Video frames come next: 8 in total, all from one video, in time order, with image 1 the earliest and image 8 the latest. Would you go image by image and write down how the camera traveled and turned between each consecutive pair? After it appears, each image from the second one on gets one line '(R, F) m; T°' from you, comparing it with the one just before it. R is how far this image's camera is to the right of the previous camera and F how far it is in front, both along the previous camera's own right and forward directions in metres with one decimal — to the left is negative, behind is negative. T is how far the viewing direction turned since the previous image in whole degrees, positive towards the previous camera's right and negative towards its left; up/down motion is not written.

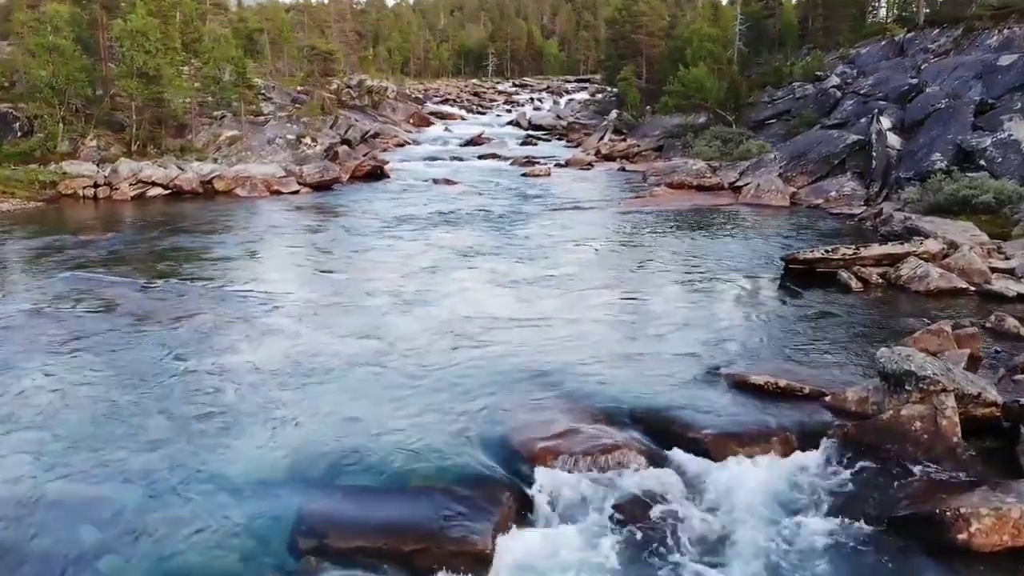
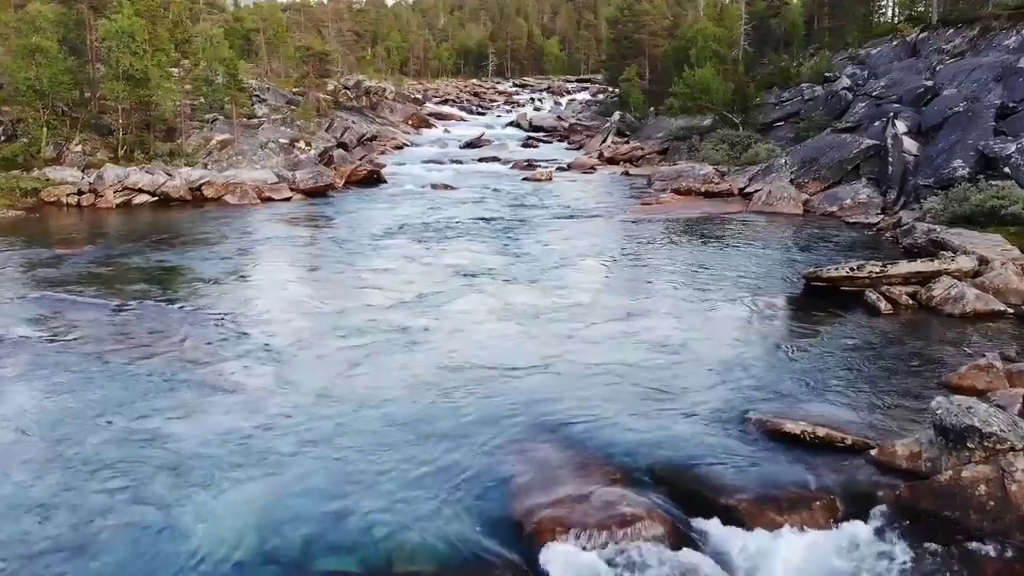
(0.0, +1.5) m; 0°
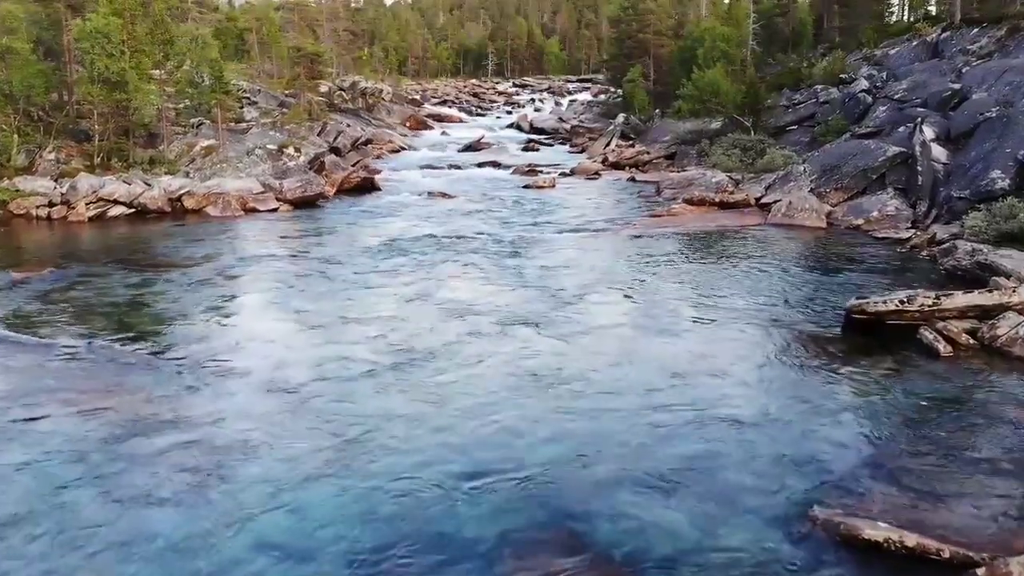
(0.0, +2.5) m; 0°
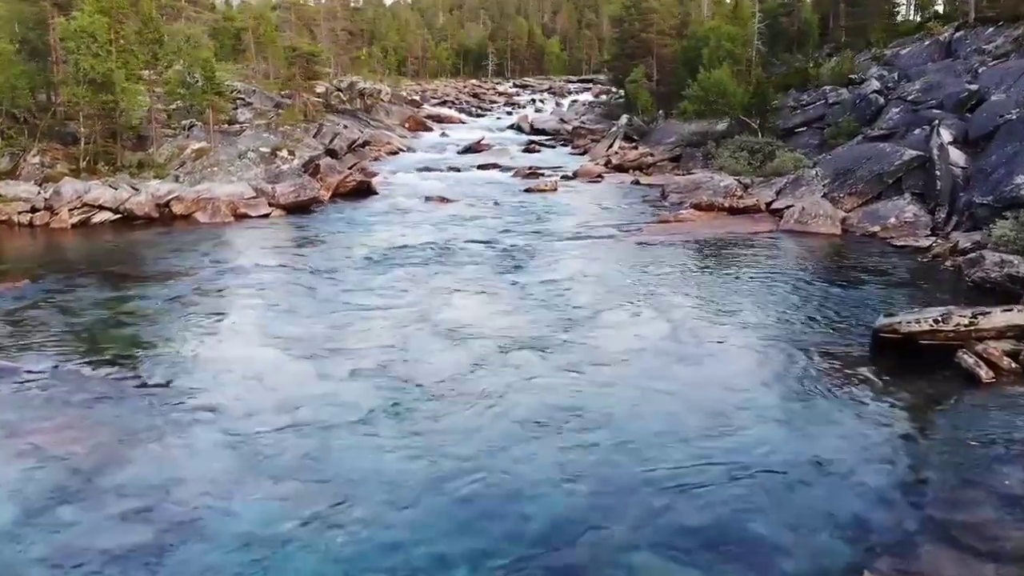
(0.0, +1.4) m; 0°
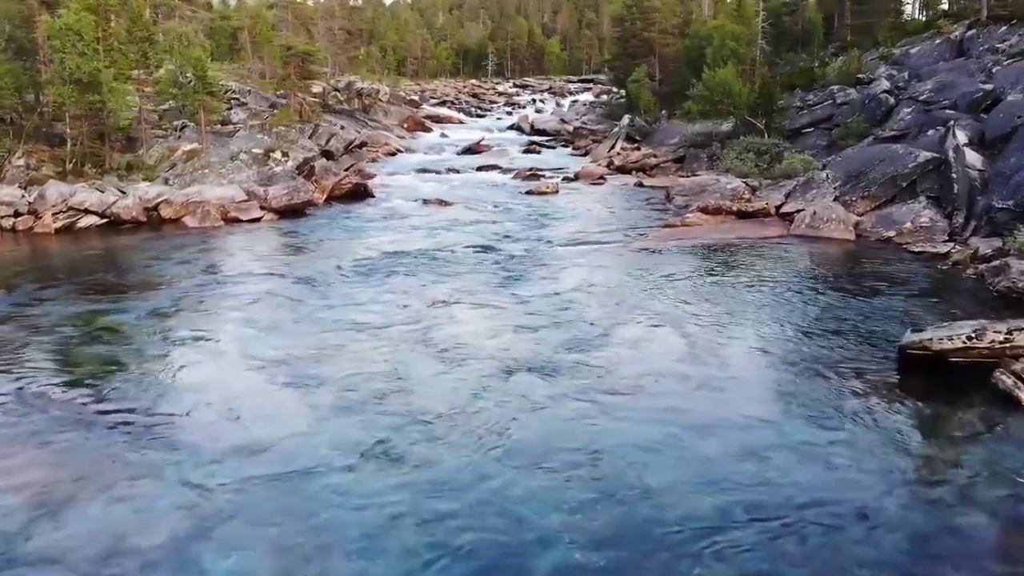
(0.0, +1.2) m; 0°
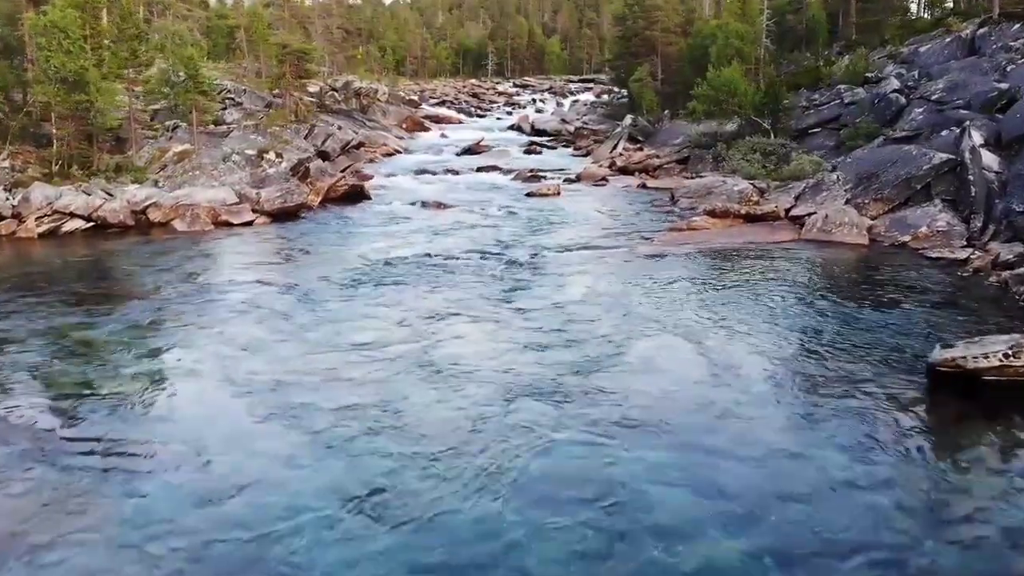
(0.0, +1.1) m; 0°
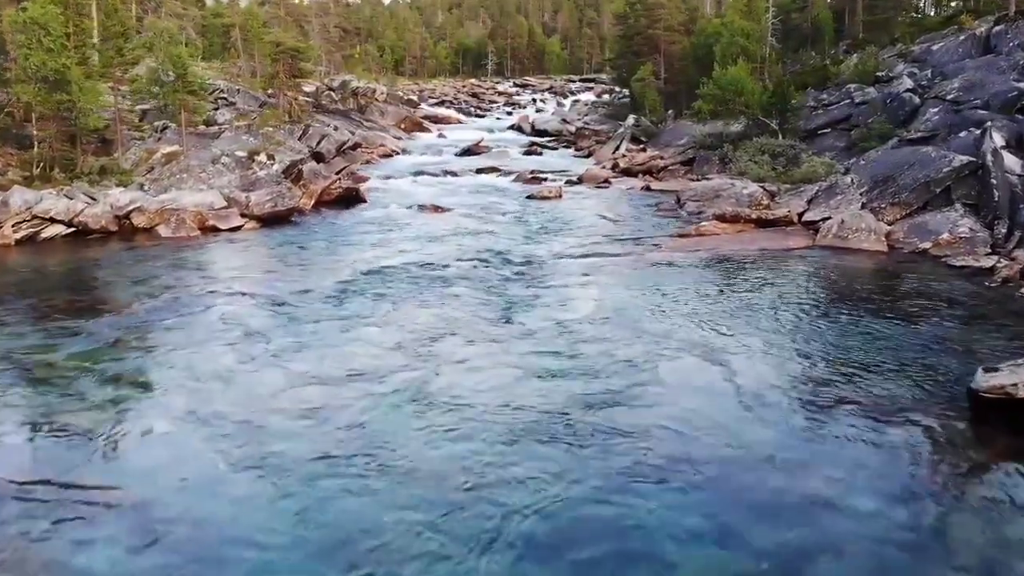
(0.0, +1.4) m; 0°
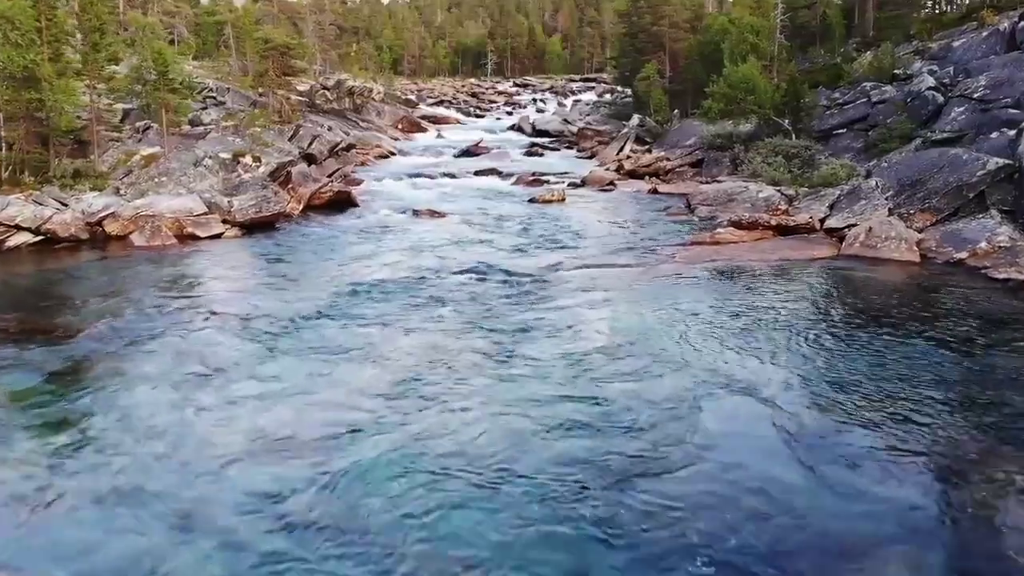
(0.0, +2.2) m; 0°
